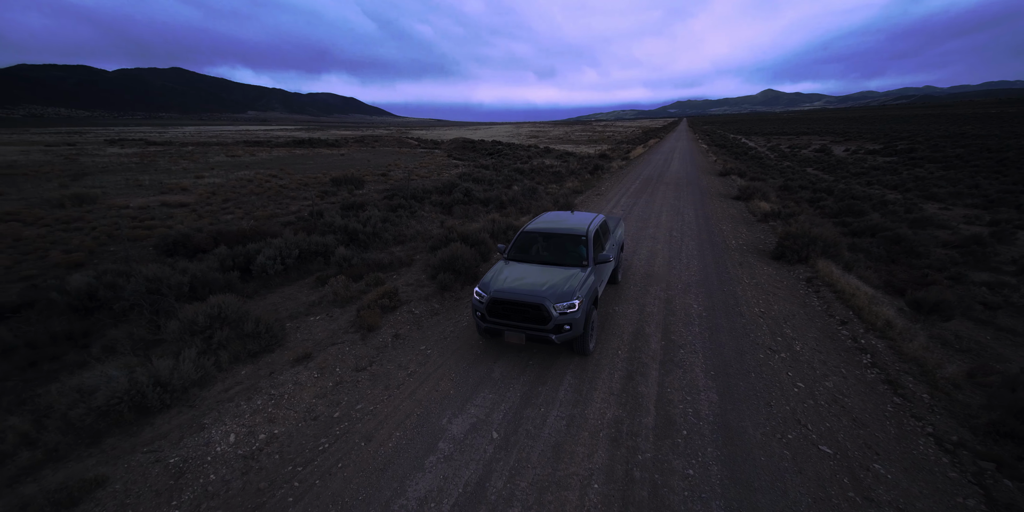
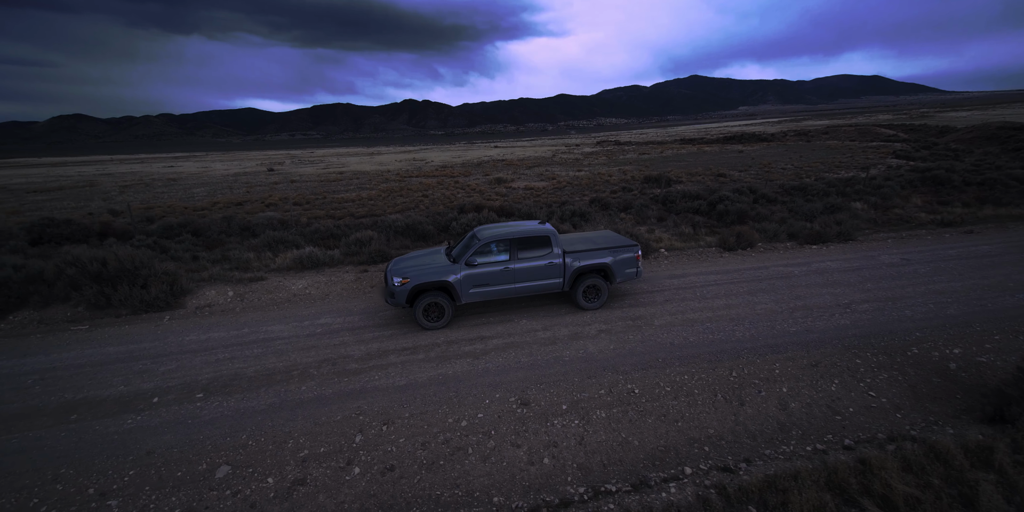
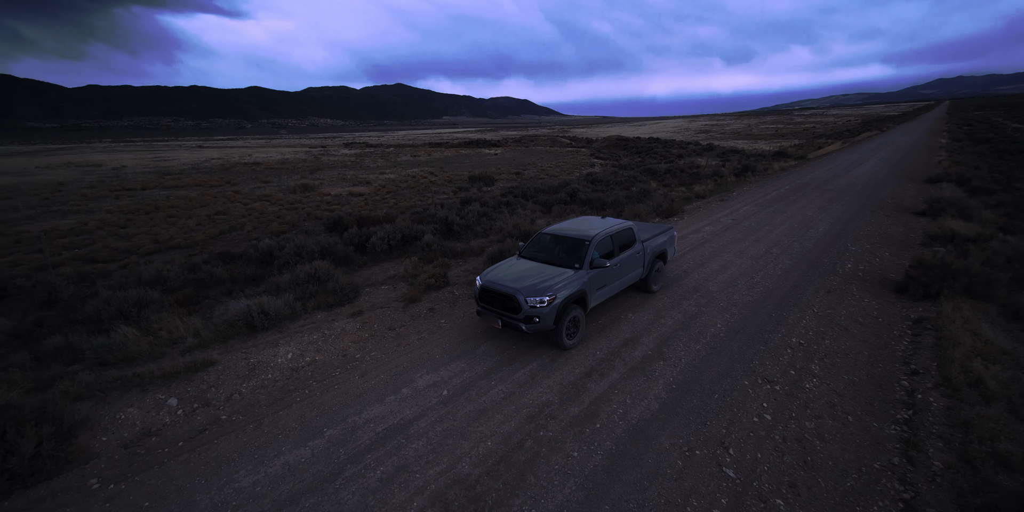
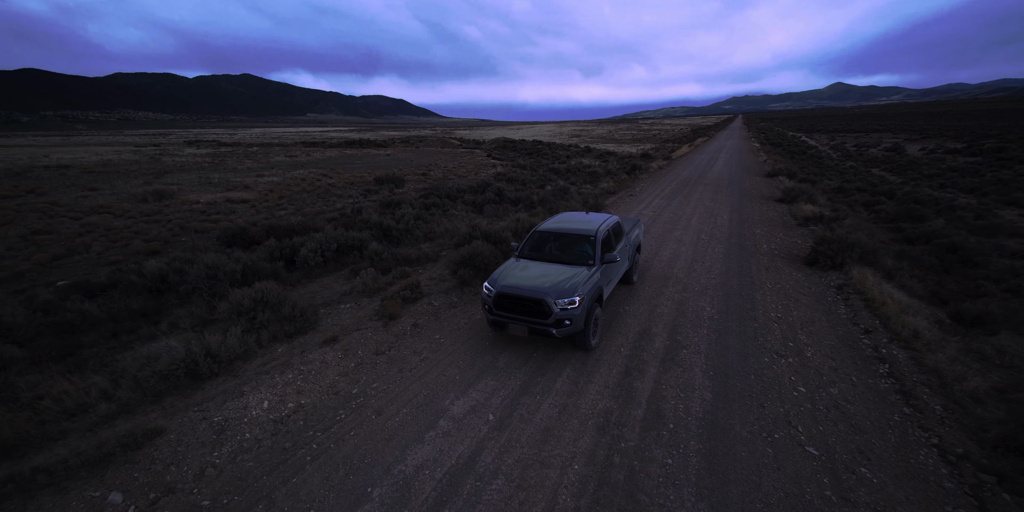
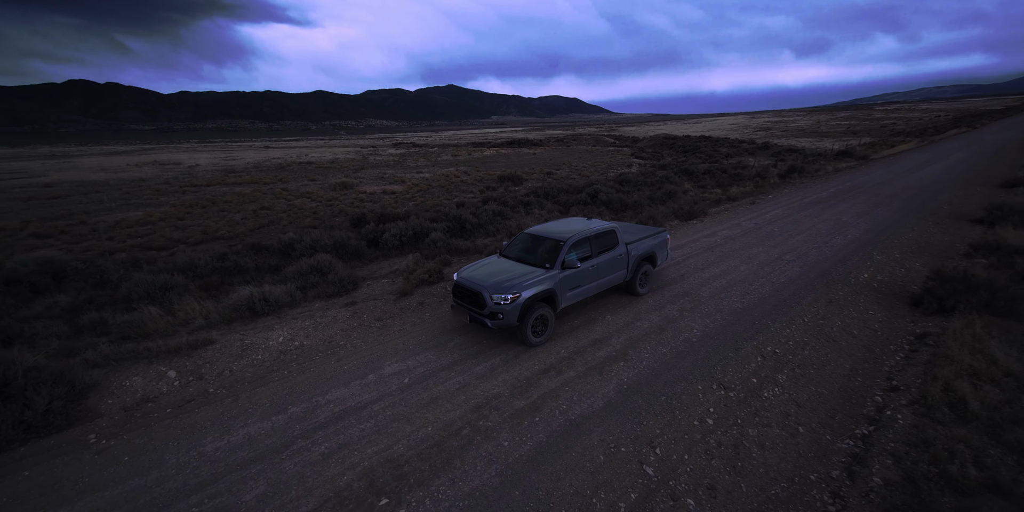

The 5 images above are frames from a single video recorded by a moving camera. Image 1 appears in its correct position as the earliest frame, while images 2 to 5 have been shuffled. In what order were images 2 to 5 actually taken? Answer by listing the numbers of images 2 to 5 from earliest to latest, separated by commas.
4, 3, 5, 2
